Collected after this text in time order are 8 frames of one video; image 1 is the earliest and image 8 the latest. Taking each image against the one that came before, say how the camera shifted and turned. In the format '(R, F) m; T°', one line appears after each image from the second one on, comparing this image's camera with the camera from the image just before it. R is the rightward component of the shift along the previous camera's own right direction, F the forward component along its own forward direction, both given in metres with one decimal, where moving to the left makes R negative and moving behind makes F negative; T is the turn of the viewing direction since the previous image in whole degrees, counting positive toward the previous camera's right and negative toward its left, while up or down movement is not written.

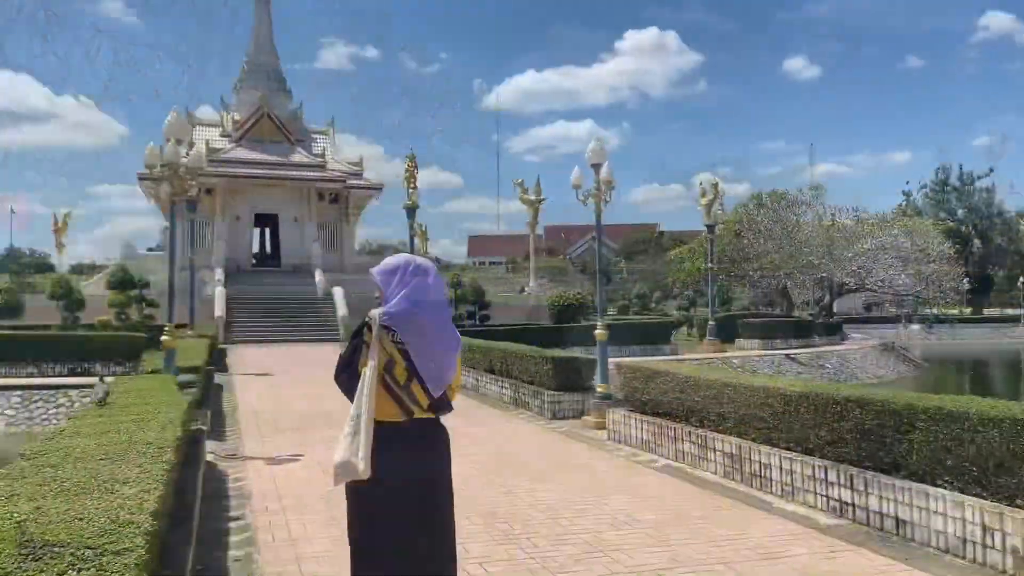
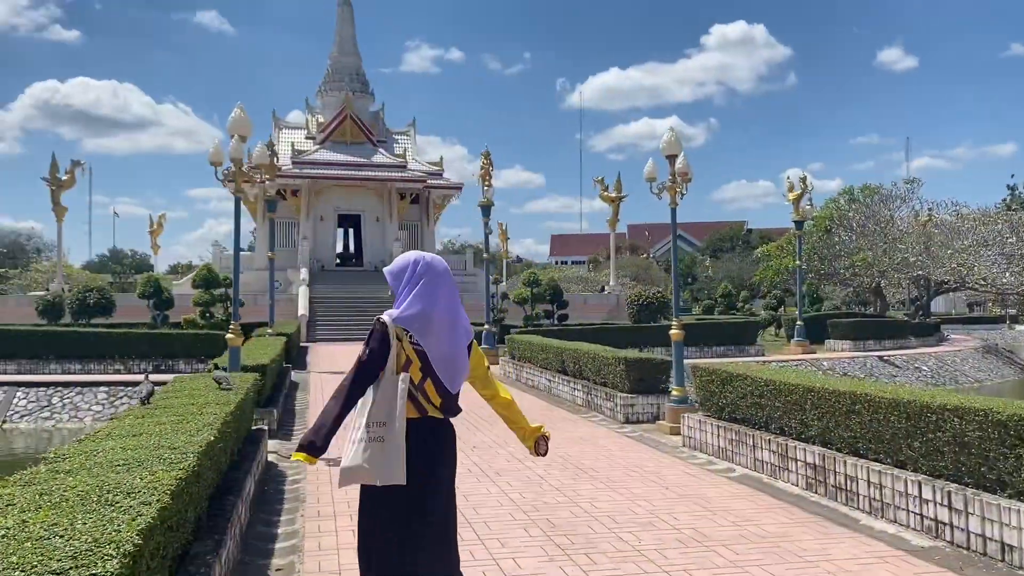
(+0.2, +0.4) m; -5°
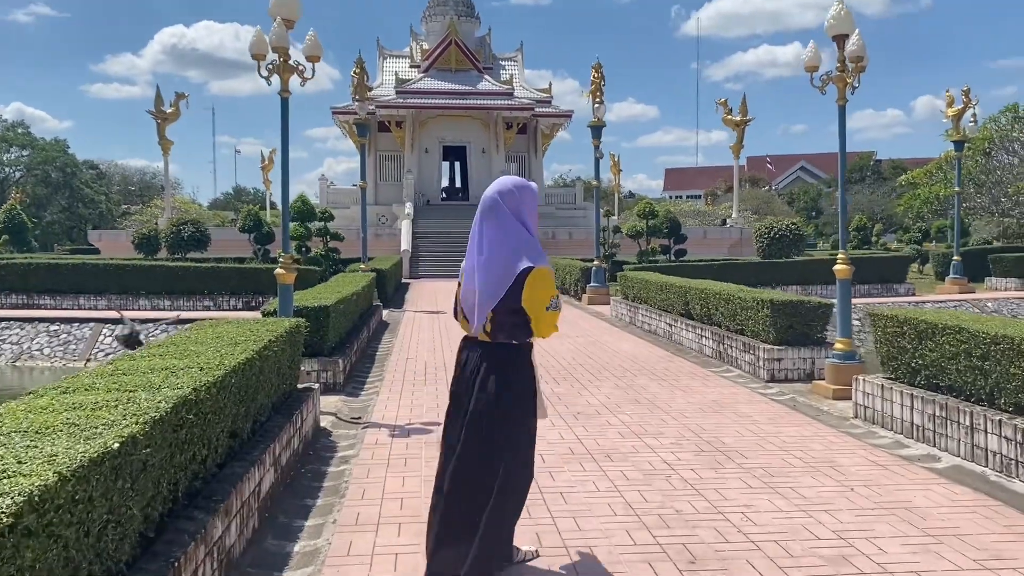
(0.0, +1.9) m; -7°
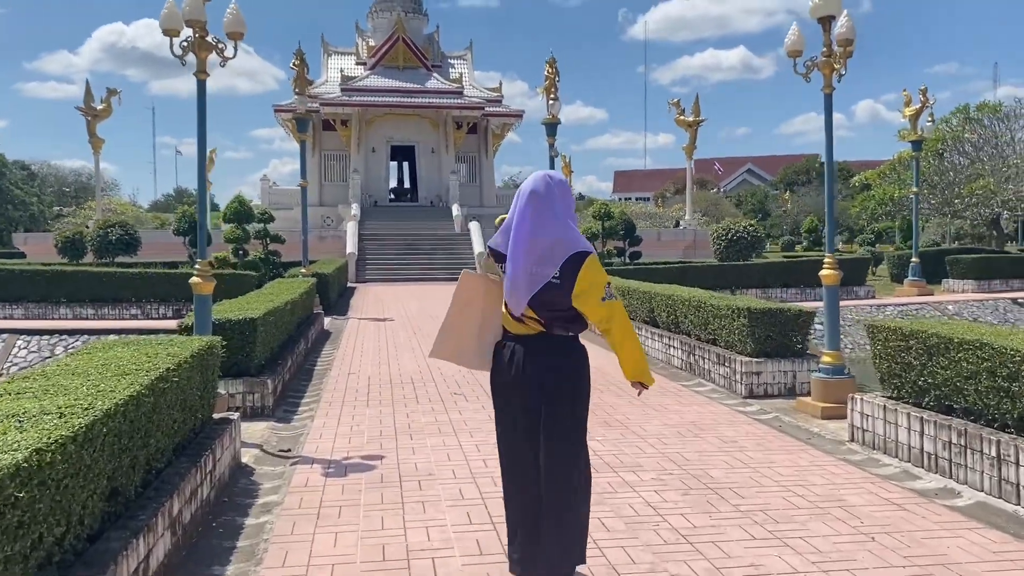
(0.0, +0.8) m; +3°
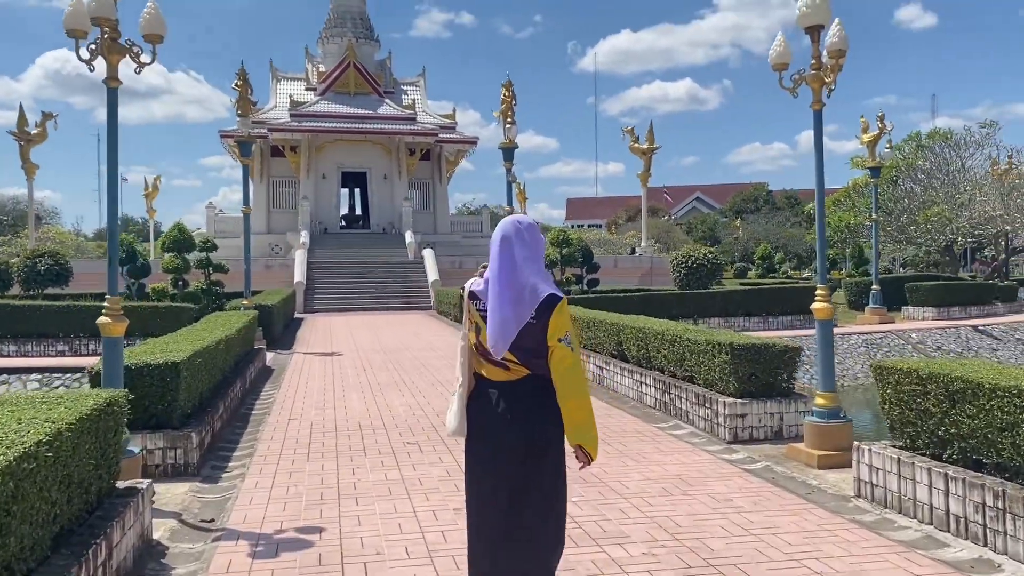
(0.0, +0.8) m; +3°
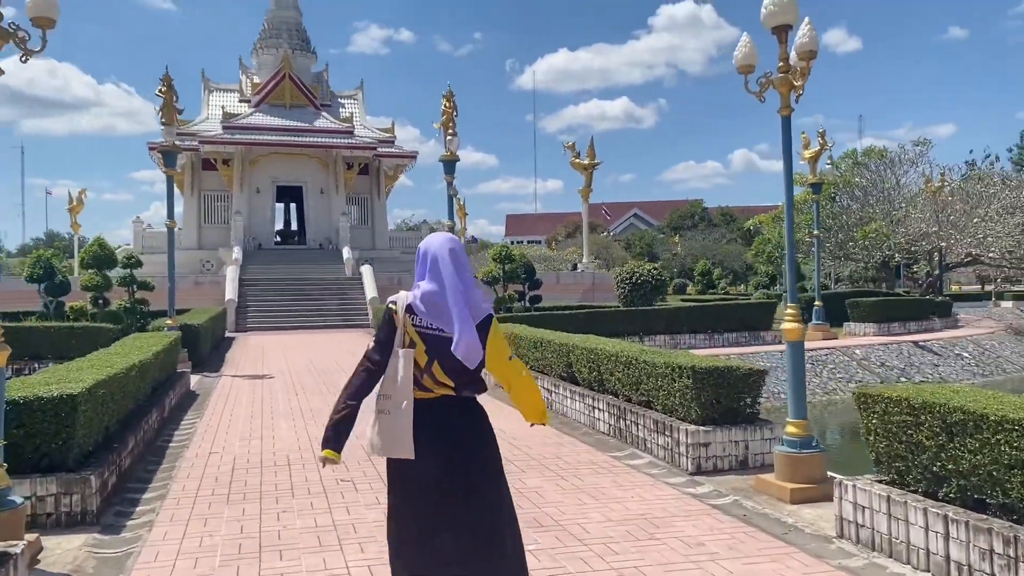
(0.0, +0.6) m; +4°
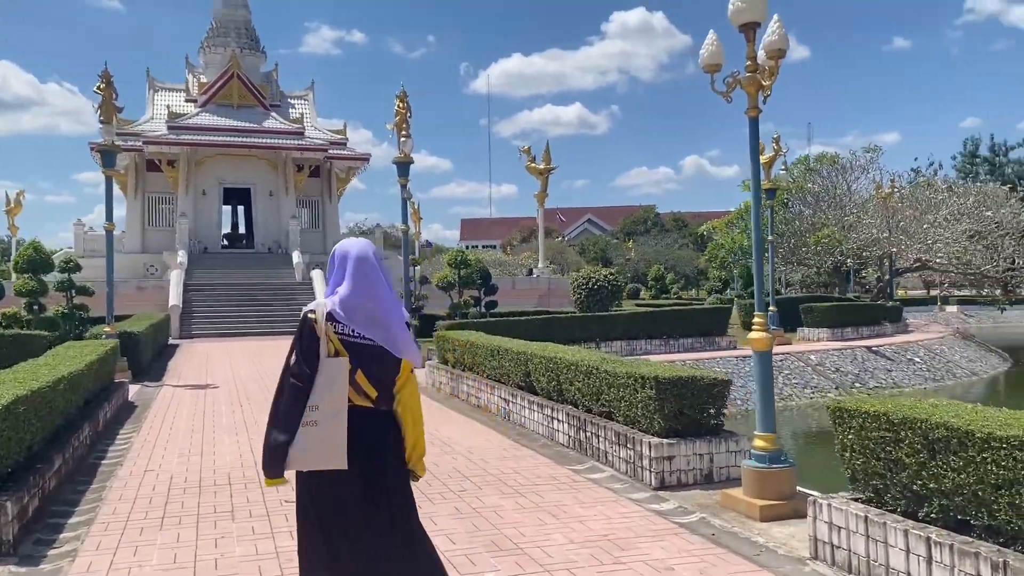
(0.0, +0.3) m; +3°
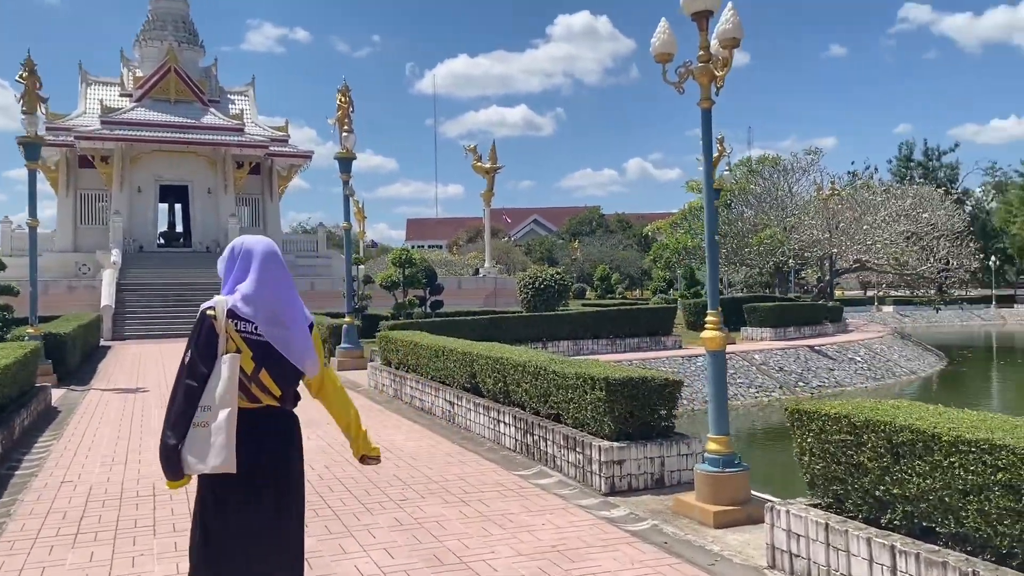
(0.0, +0.3) m; +4°
